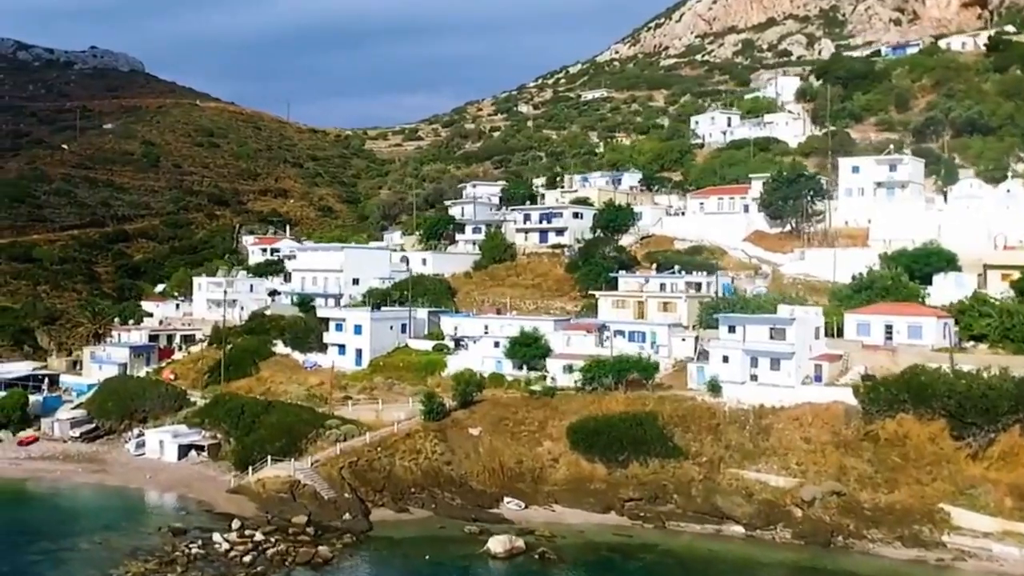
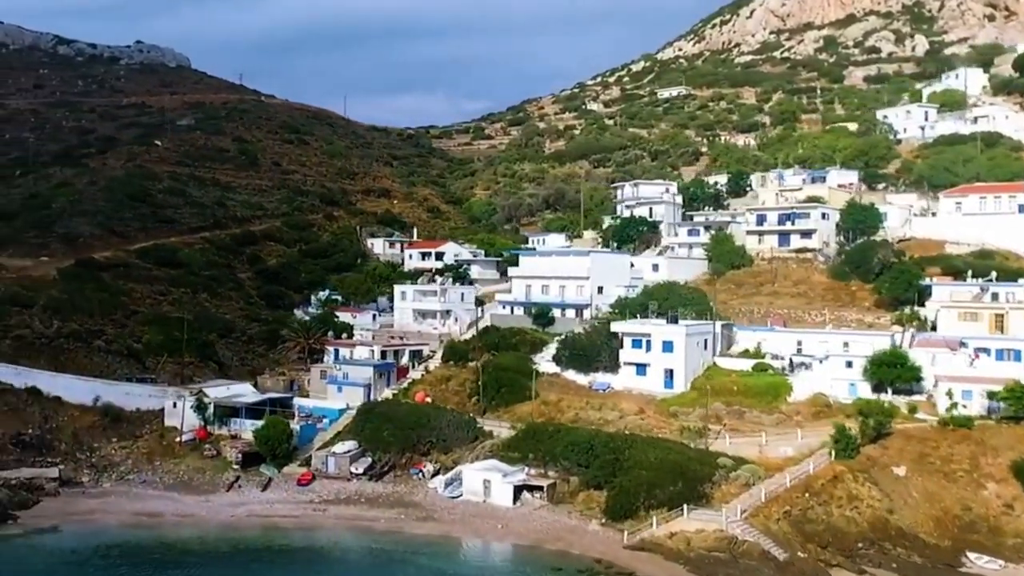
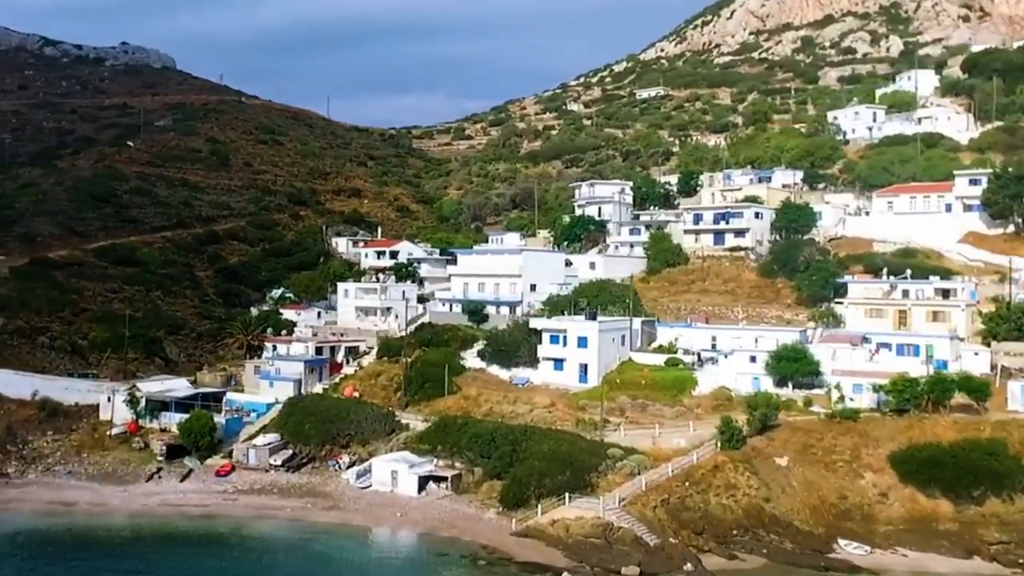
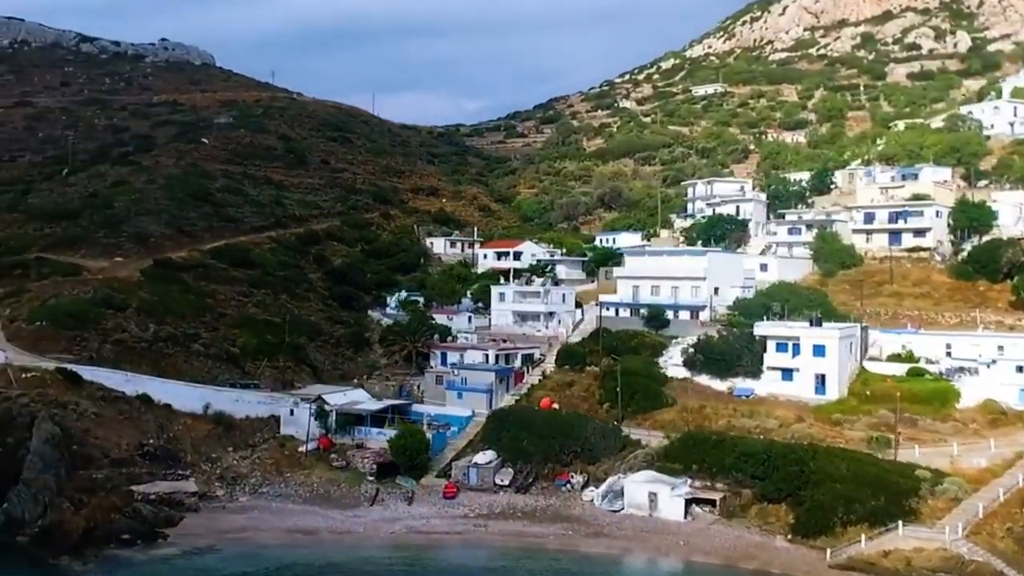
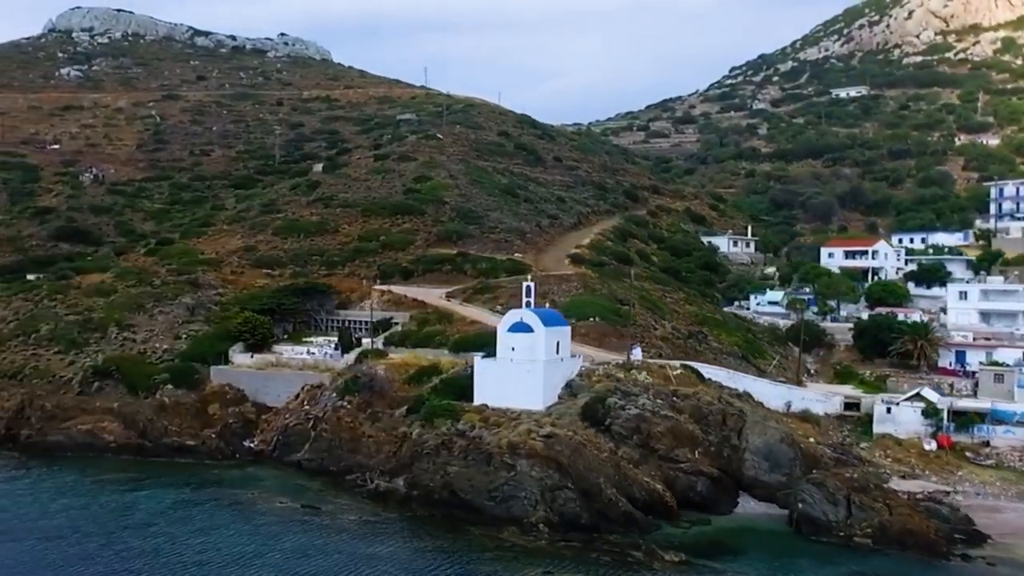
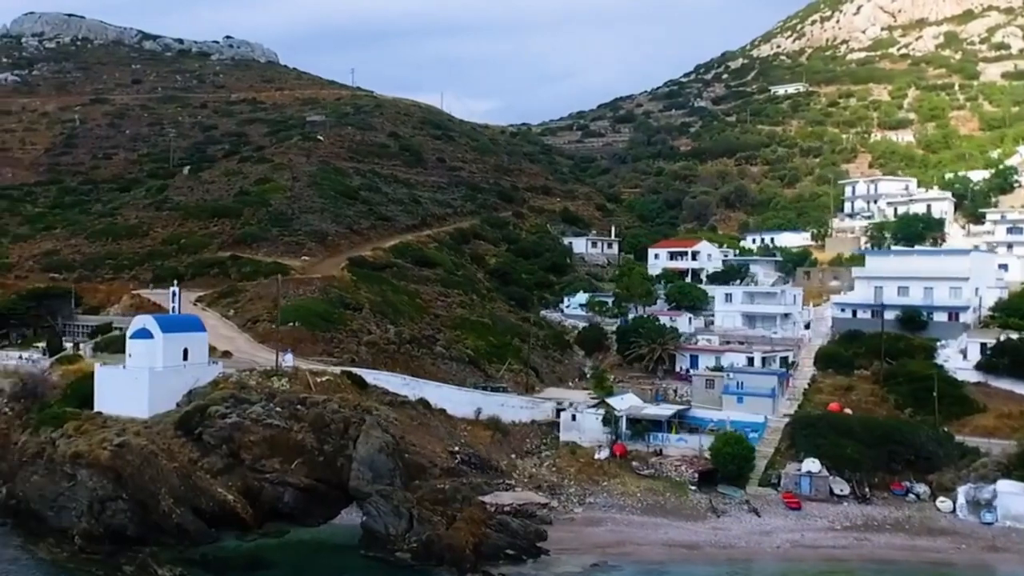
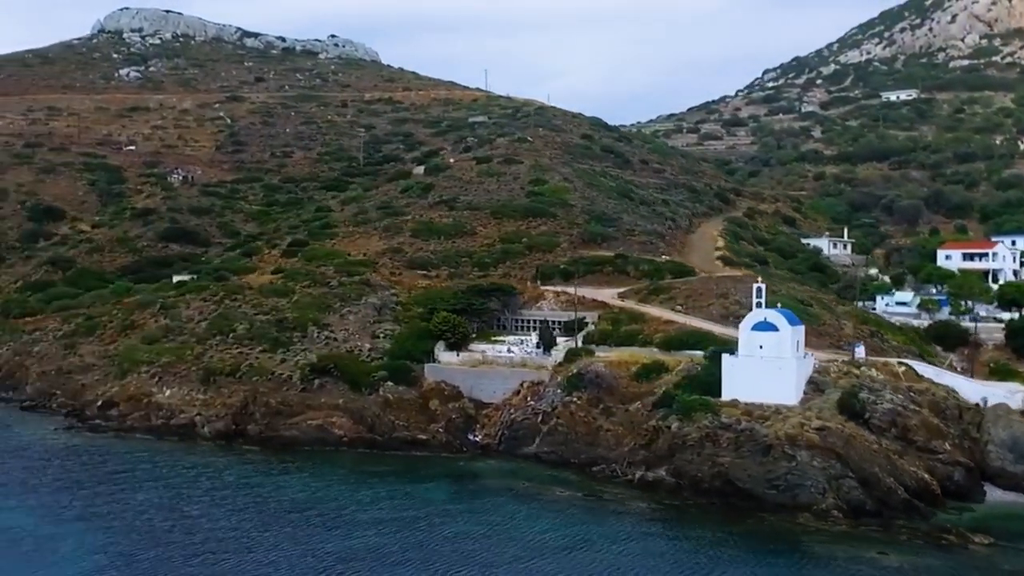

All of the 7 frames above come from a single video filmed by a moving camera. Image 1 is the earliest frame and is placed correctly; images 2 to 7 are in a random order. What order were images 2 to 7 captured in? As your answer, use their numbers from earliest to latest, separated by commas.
3, 2, 4, 6, 5, 7
